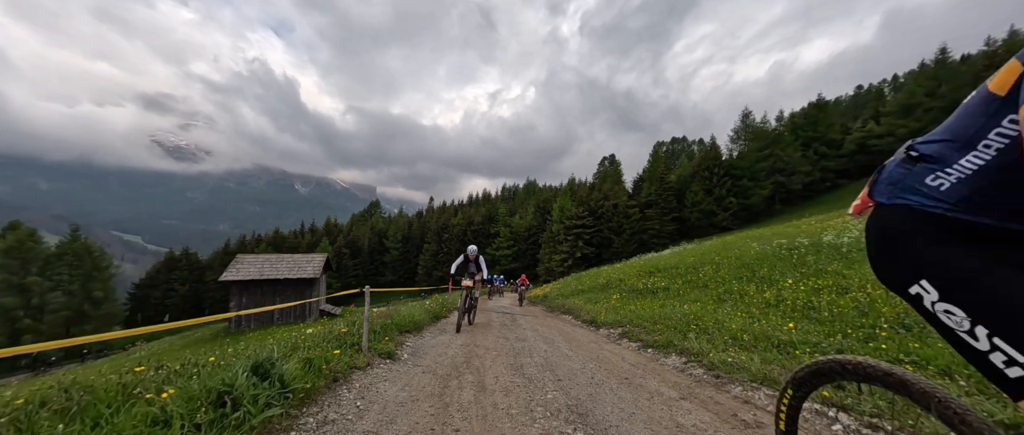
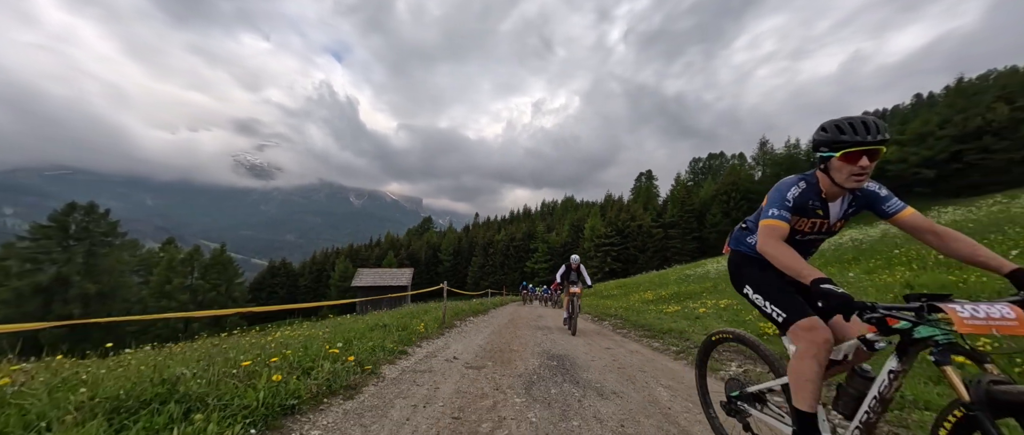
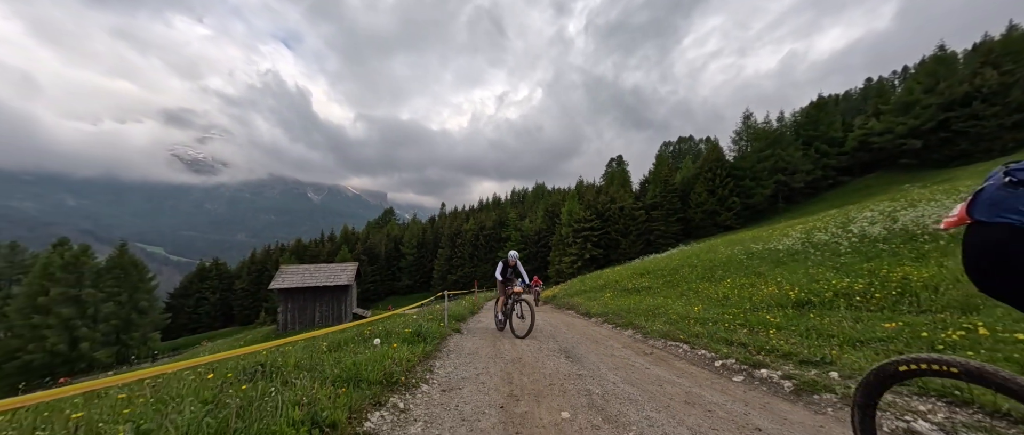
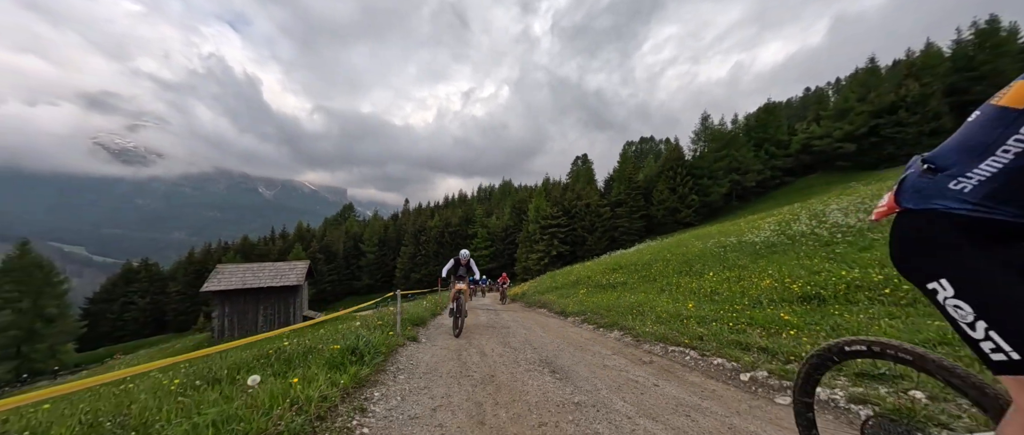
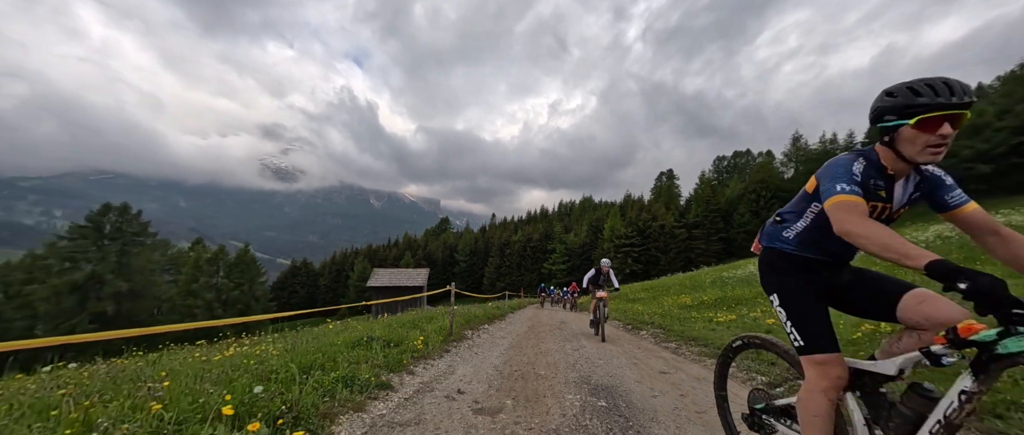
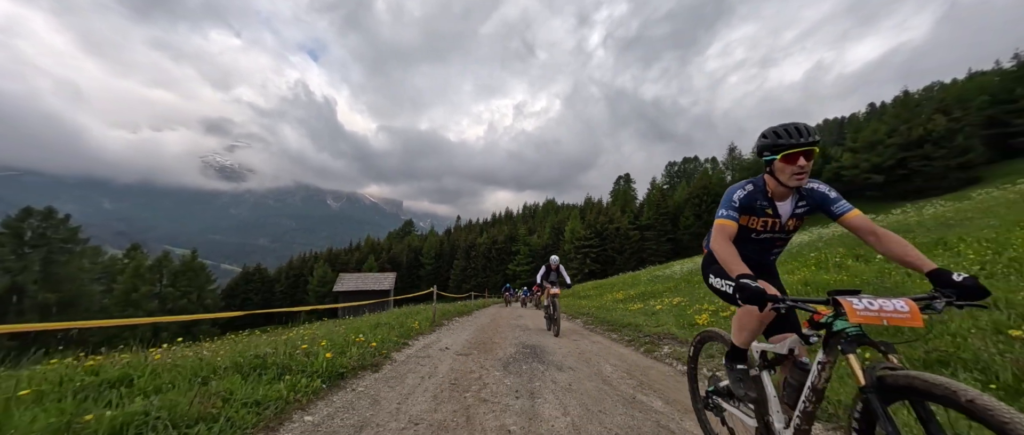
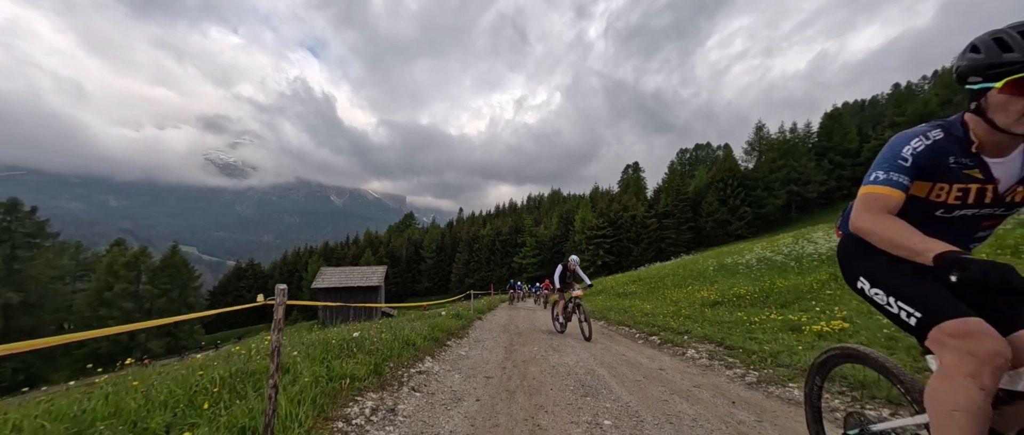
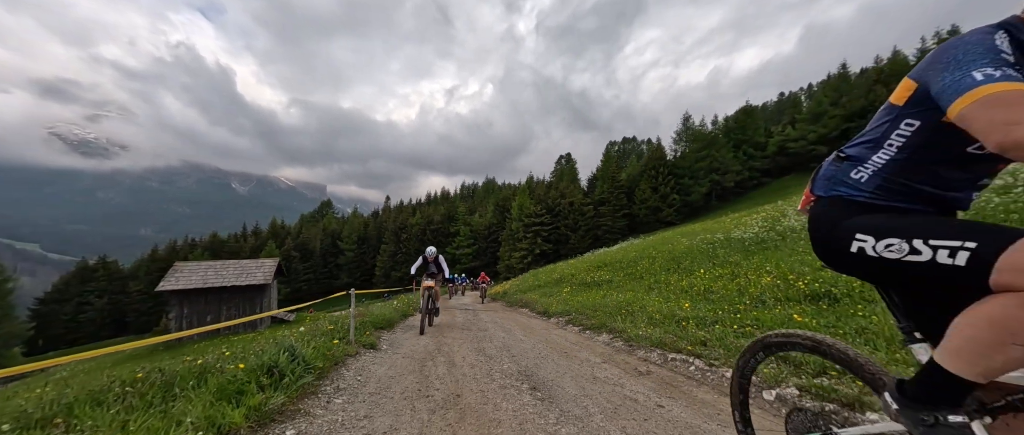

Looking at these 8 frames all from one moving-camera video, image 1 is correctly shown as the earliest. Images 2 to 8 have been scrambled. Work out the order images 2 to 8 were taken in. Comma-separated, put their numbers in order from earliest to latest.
8, 4, 3, 7, 5, 2, 6
